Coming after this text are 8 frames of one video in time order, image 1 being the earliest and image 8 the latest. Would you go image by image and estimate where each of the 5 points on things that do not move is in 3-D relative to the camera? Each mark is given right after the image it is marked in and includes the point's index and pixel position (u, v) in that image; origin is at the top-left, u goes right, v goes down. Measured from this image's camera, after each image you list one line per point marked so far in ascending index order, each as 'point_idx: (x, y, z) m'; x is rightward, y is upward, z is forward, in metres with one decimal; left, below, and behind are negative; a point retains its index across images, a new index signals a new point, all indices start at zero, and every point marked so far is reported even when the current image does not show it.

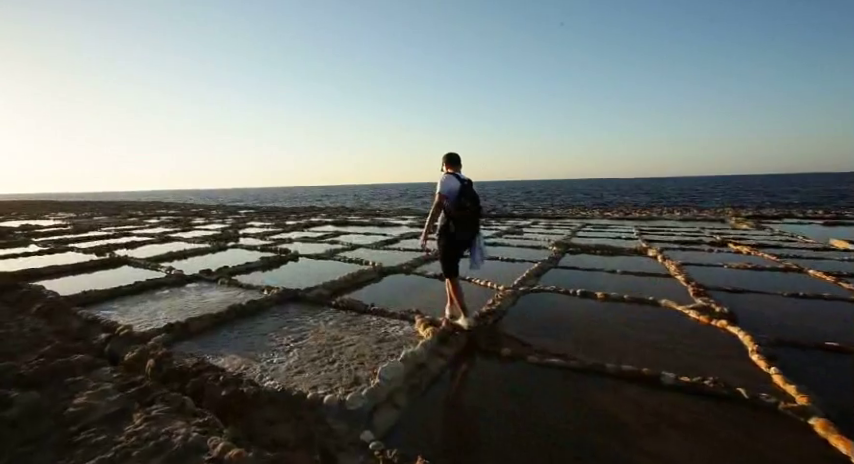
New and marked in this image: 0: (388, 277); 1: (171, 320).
0: (-0.6, -0.7, +6.6) m
1: (-2.6, -0.9, +4.2) m
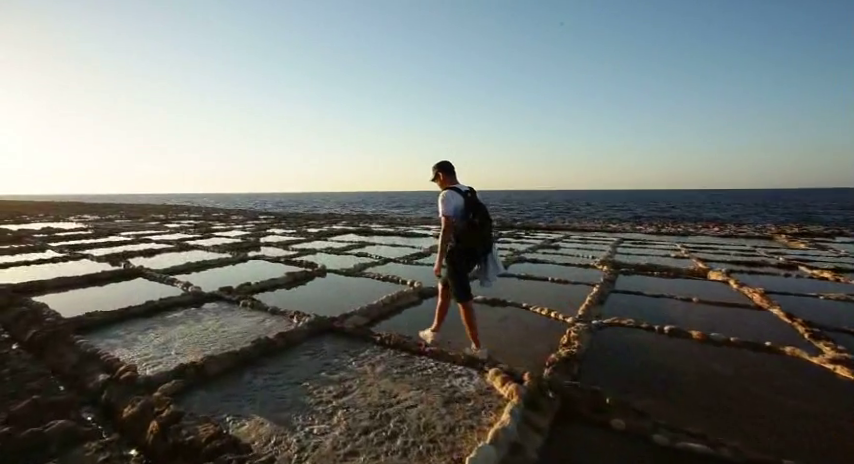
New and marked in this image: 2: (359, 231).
0: (0.0, -1.0, +5.8) m
1: (-2.1, -1.1, +3.5) m
2: (-3.1, +0.1, +18.2) m
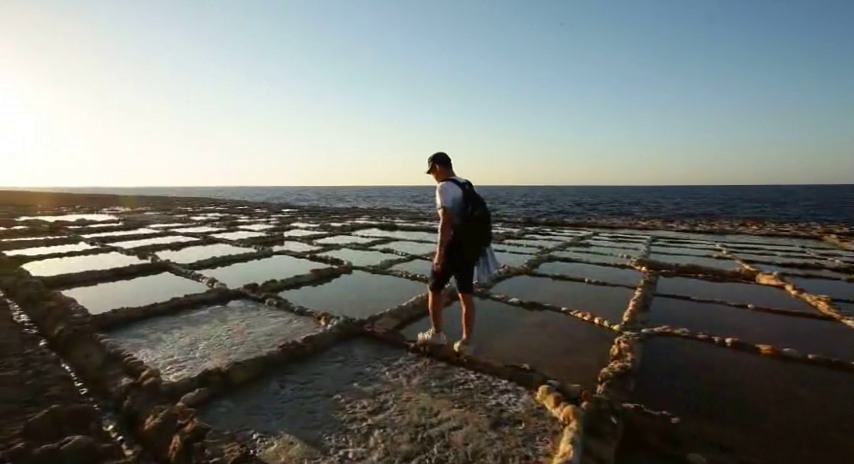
0: (+0.5, -0.9, +5.5) m
1: (-1.8, -1.0, +3.3) m
2: (-2.0, +0.3, +18.1) m
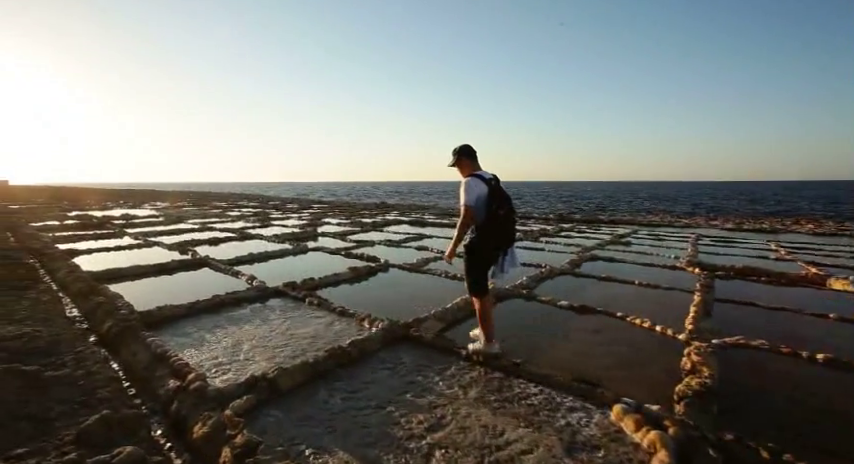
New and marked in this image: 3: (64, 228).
0: (+1.0, -0.9, +5.2) m
1: (-1.4, -1.0, +3.2) m
2: (-0.7, +0.4, +17.9) m
3: (-10.5, +0.1, +11.8) m
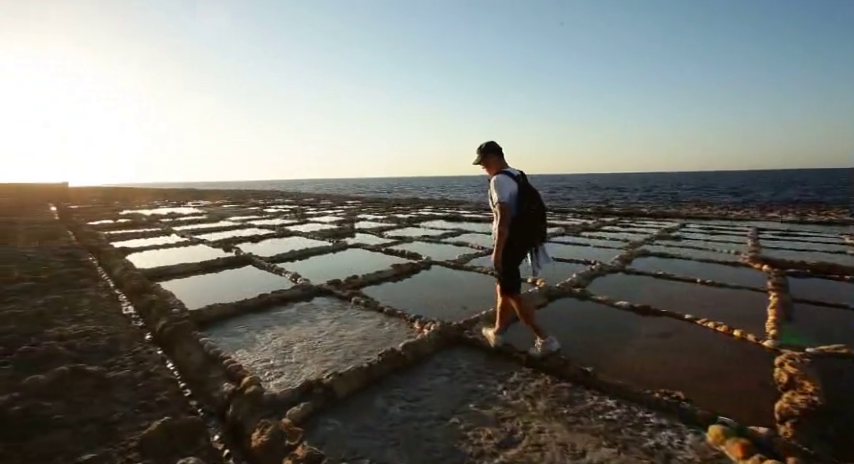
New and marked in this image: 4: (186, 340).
0: (+1.6, -0.9, +4.9) m
1: (-0.9, -1.0, +3.1) m
2: (+0.9, +0.6, +17.7) m
3: (-9.4, +0.2, +12.4) m
4: (-2.1, -0.9, +3.6) m
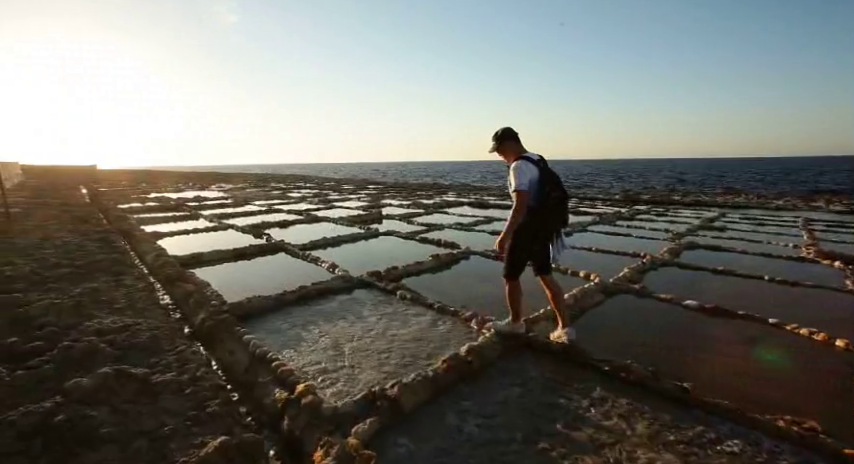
0: (+2.1, -0.8, +4.5) m
1: (-0.5, -1.0, +2.8) m
2: (+2.0, +1.2, +17.3) m
3: (-8.5, +0.7, +12.4) m
4: (-1.6, -0.8, +3.3) m
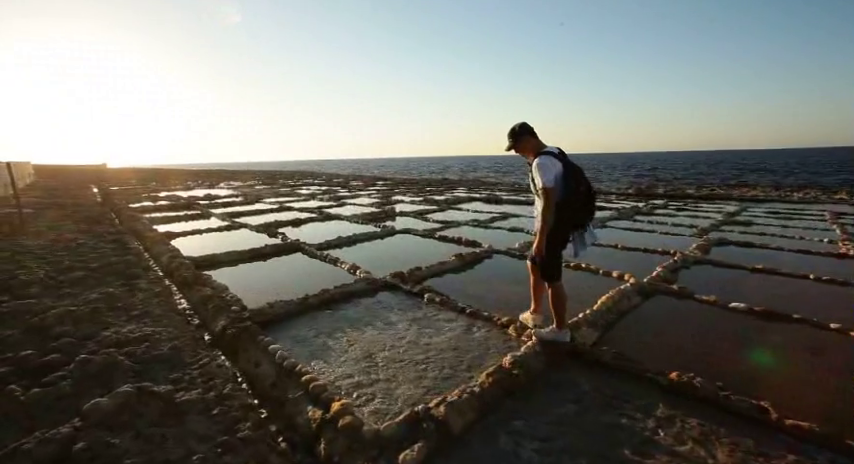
0: (+2.4, -0.8, +4.3) m
1: (-0.2, -1.0, +2.6) m
2: (+2.5, +1.4, +17.0) m
3: (-8.1, +0.7, +12.3) m
4: (-1.3, -0.9, +3.1) m
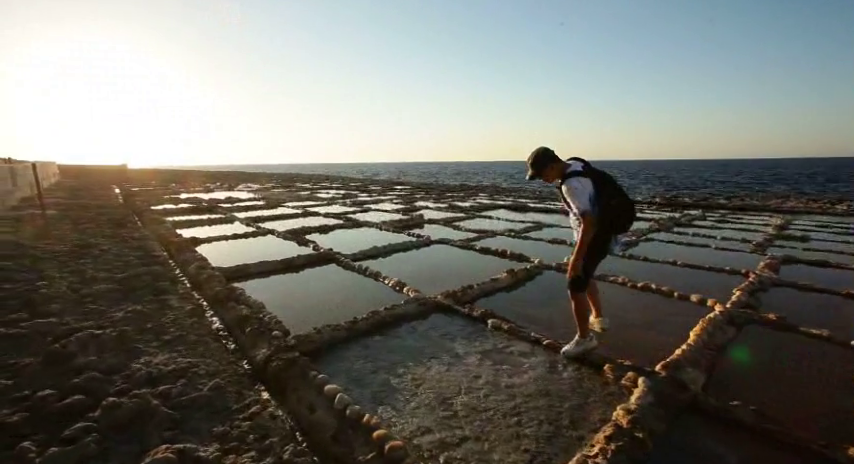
0: (+3.0, -1.0, +3.7) m
1: (+0.3, -1.1, +2.1) m
2: (+3.4, +1.0, +16.4) m
3: (-7.3, +0.6, +12.0) m
4: (-0.8, -1.0, +2.7) m
